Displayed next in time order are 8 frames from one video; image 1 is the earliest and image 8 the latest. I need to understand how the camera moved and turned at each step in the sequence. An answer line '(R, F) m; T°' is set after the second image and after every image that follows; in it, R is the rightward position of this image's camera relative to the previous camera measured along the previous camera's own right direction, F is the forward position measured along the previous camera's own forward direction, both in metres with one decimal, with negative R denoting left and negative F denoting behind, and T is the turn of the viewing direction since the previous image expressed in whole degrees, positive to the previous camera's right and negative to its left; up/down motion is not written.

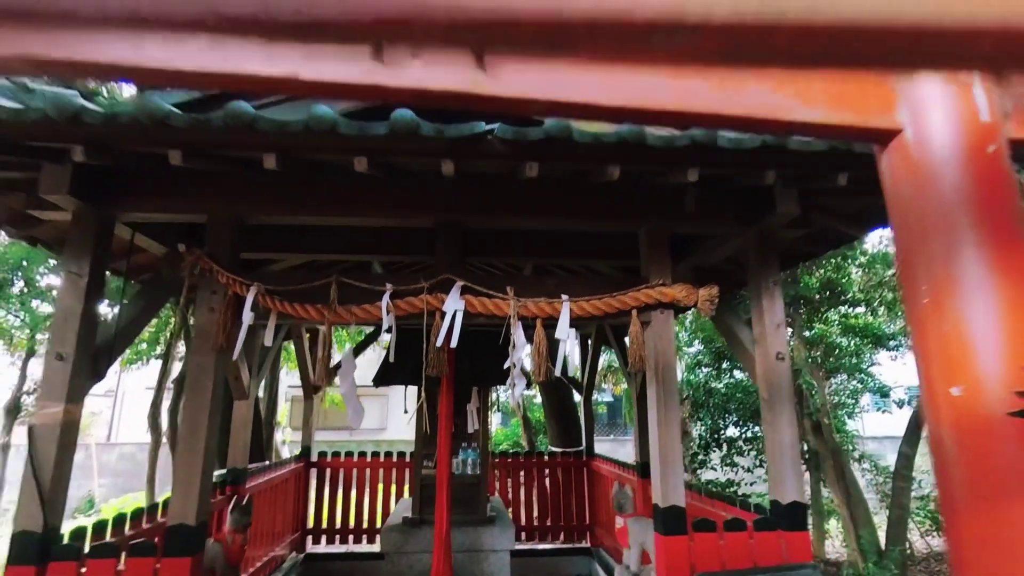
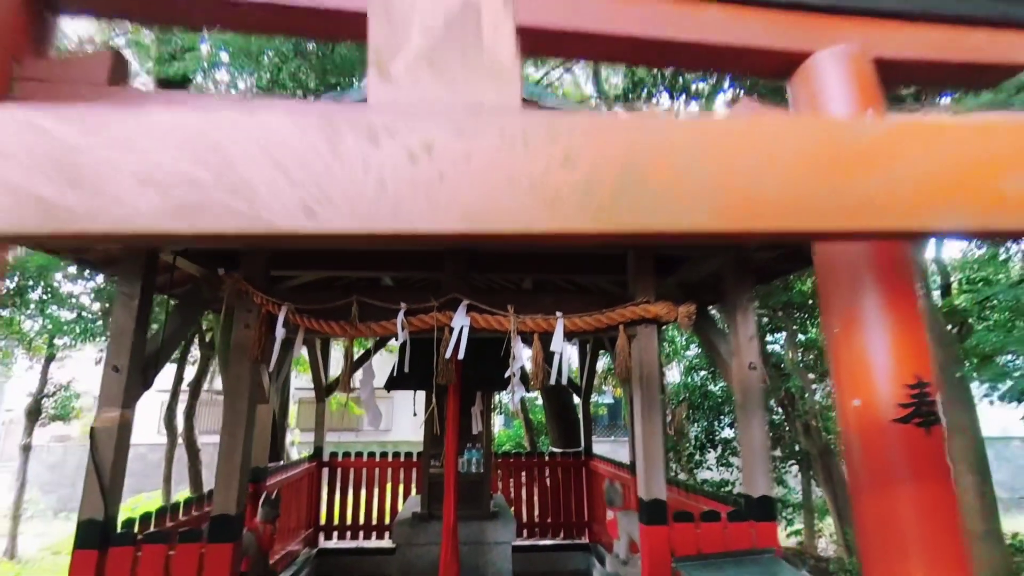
(0.0, -0.4) m; 0°
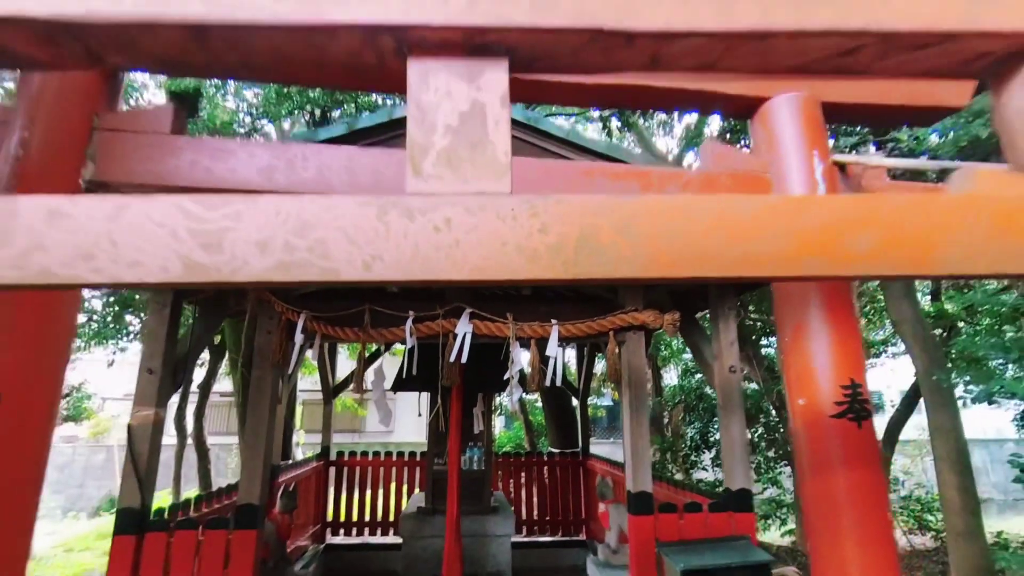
(0.0, -0.3) m; 0°
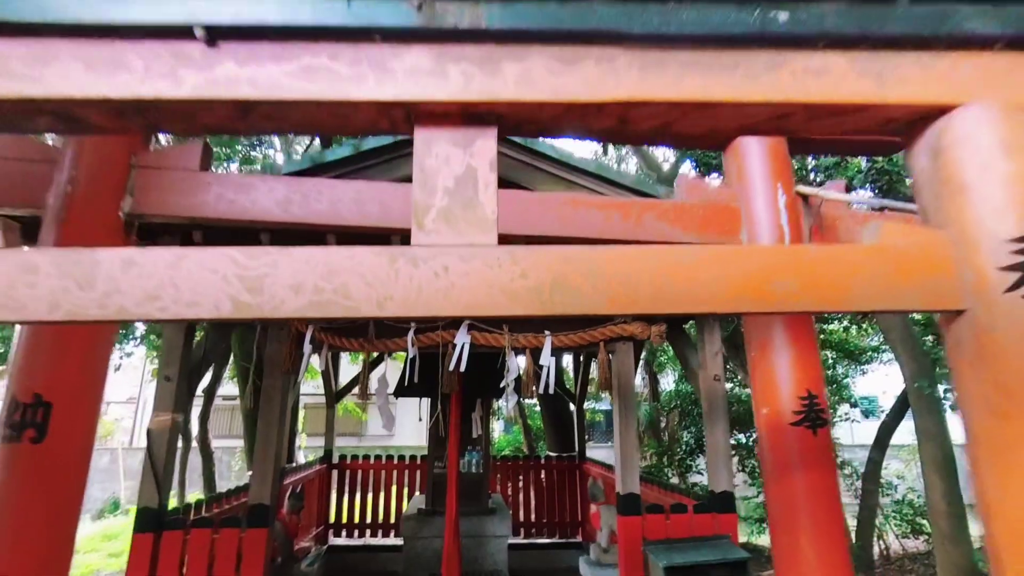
(0.0, -0.2) m; 0°
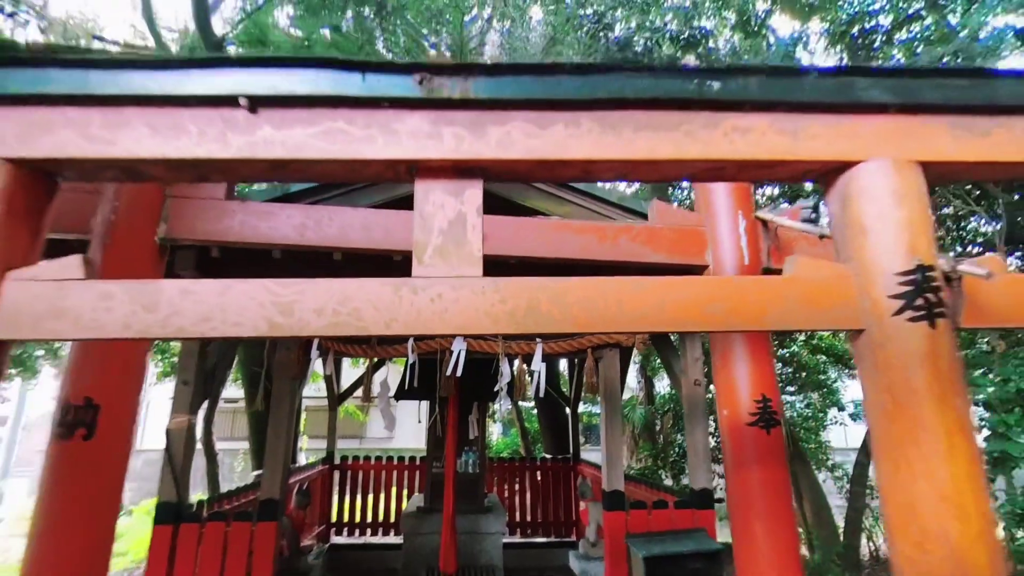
(0.0, -0.3) m; 0°
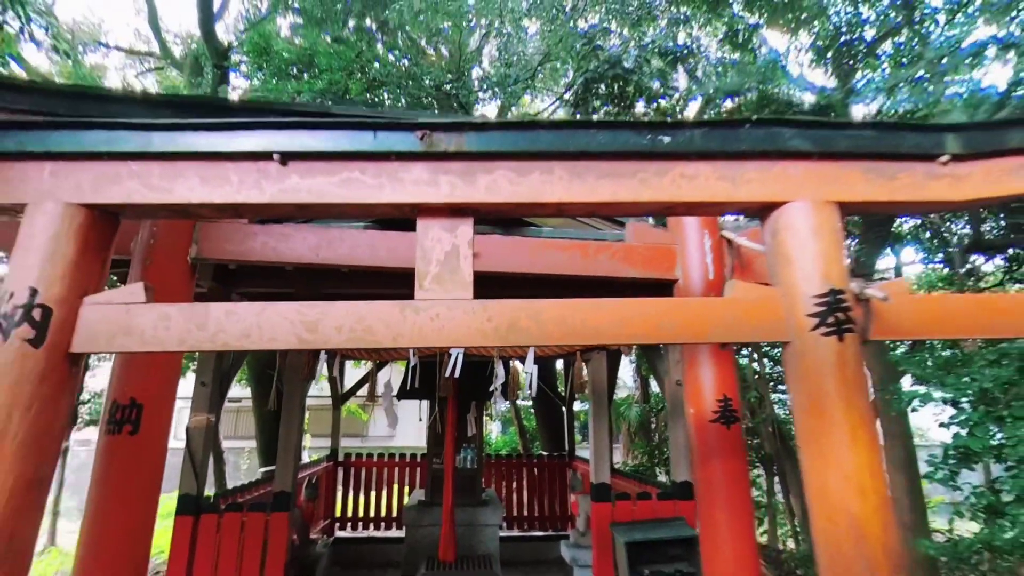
(0.0, -0.3) m; 0°
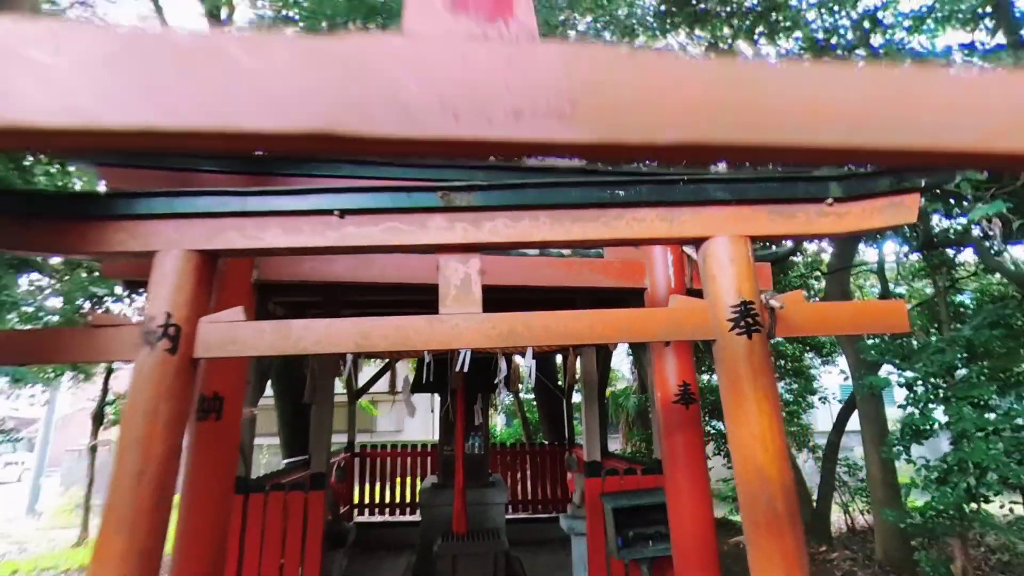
(0.0, -0.7) m; 0°
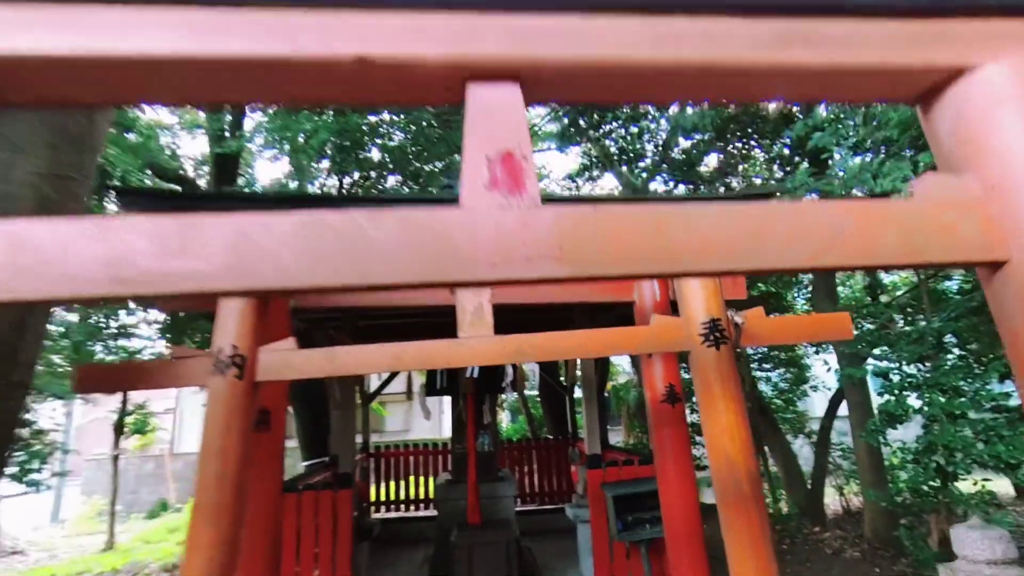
(0.0, -0.5) m; 0°
